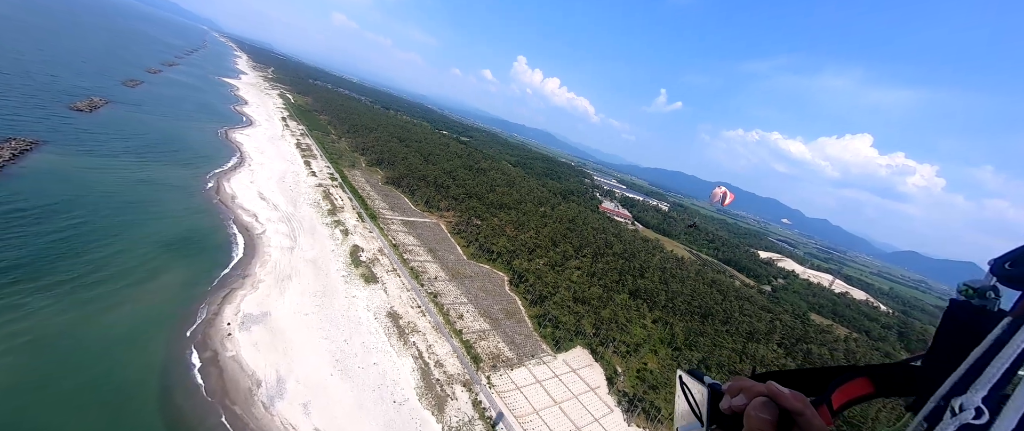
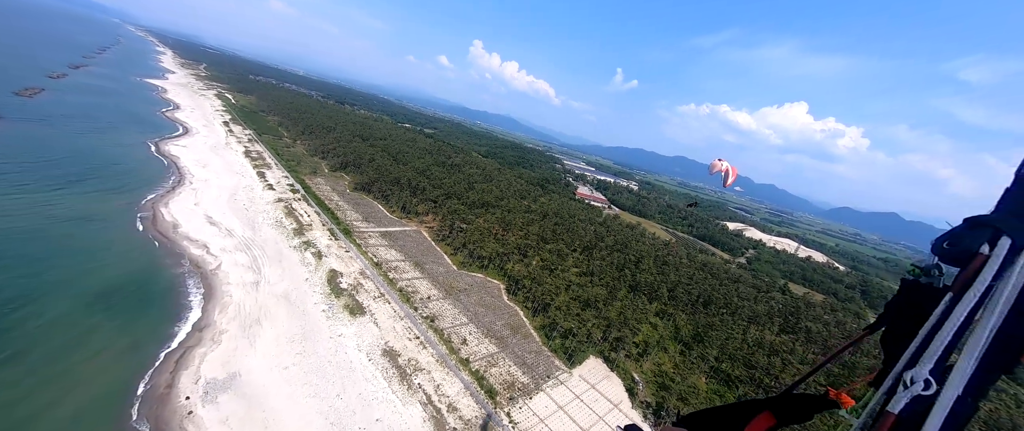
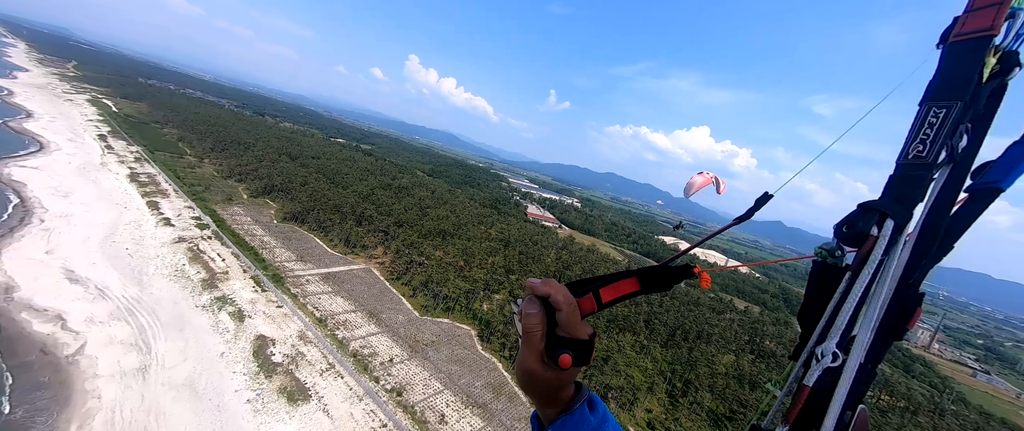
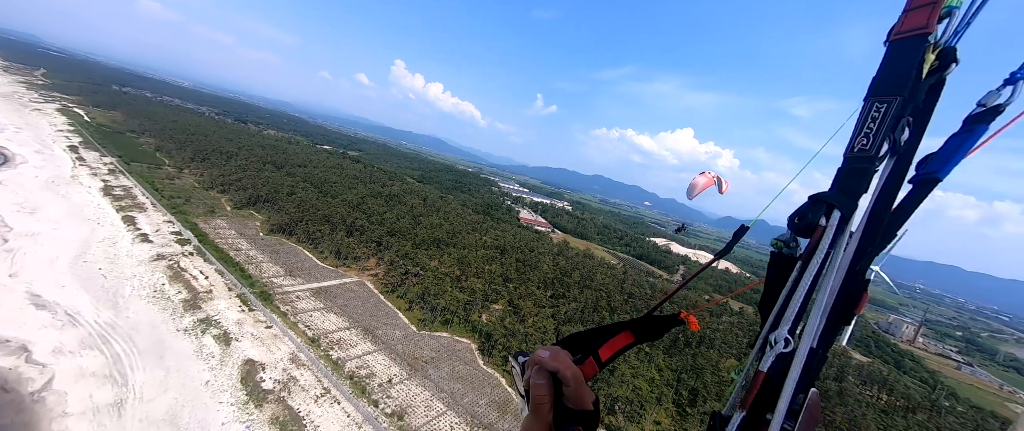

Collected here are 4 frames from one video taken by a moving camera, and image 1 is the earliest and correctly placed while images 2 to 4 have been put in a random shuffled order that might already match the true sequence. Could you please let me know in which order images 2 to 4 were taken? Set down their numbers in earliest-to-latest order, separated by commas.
2, 3, 4
